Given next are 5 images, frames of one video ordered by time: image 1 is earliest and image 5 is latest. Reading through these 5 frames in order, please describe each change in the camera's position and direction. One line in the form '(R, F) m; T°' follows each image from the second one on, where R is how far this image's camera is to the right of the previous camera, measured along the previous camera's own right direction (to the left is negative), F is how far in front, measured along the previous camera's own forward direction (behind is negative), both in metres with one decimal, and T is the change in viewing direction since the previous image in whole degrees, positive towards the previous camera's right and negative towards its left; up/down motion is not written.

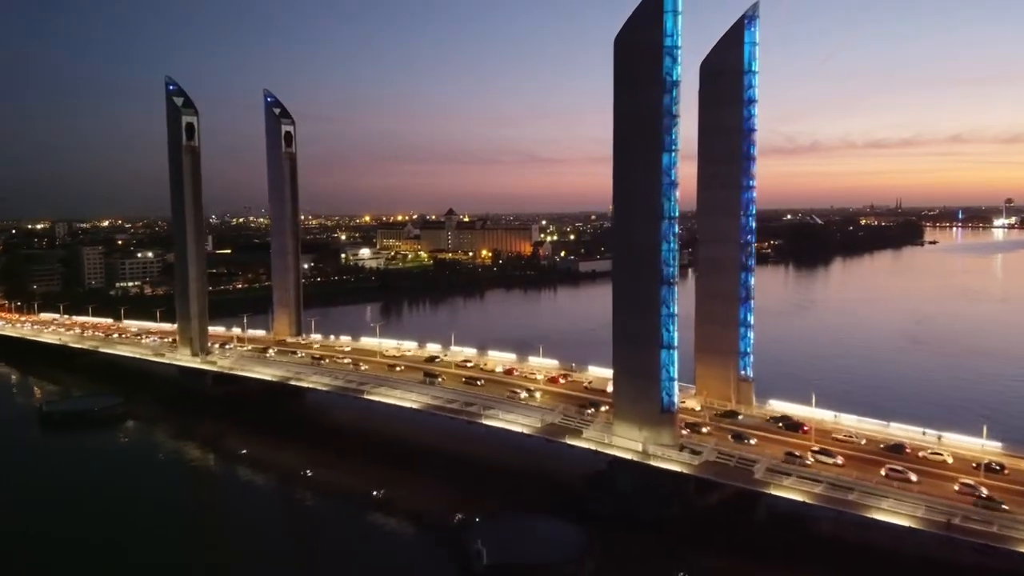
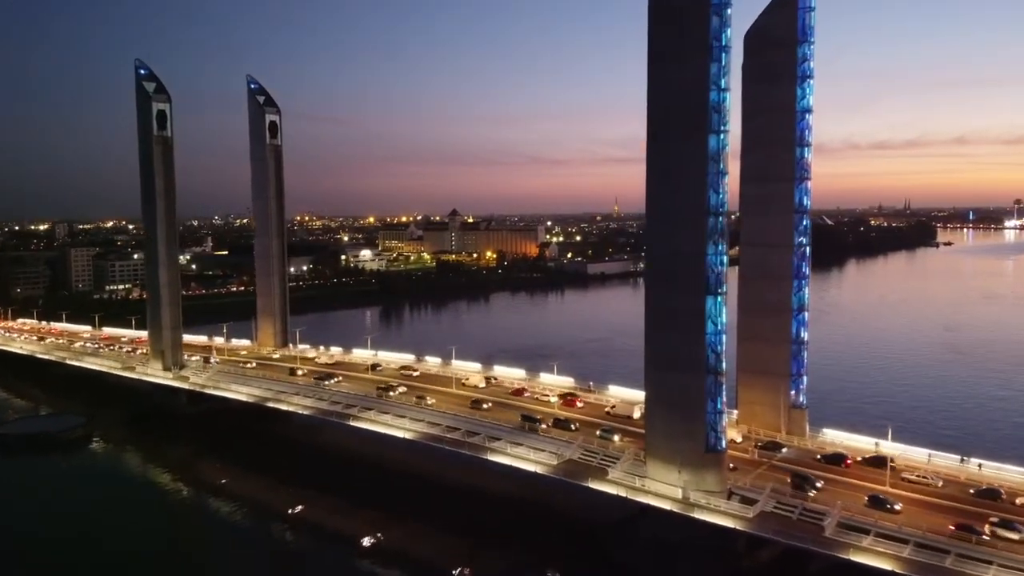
(-0.1, +2.9) m; 0°
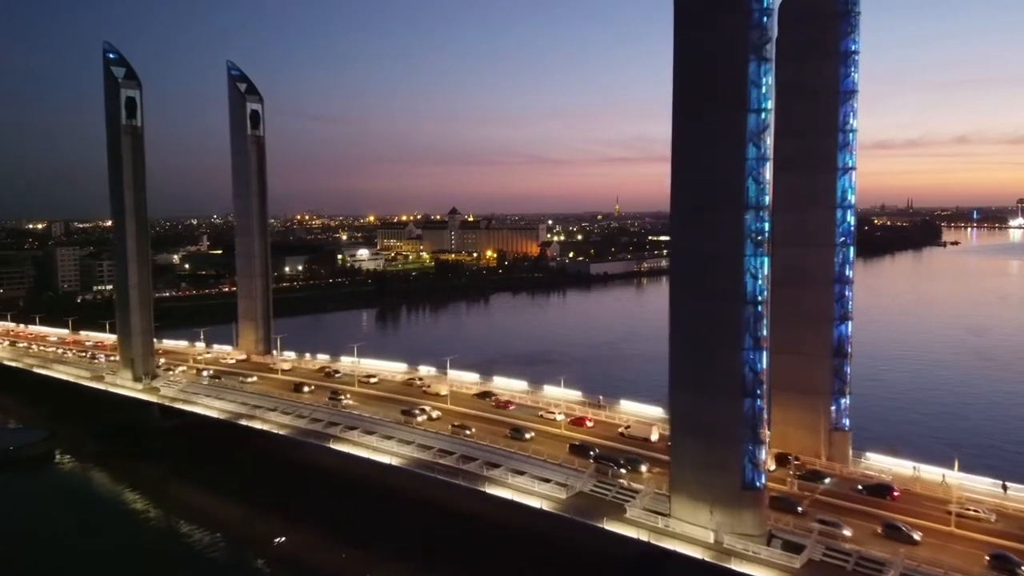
(0.0, +2.0) m; 0°
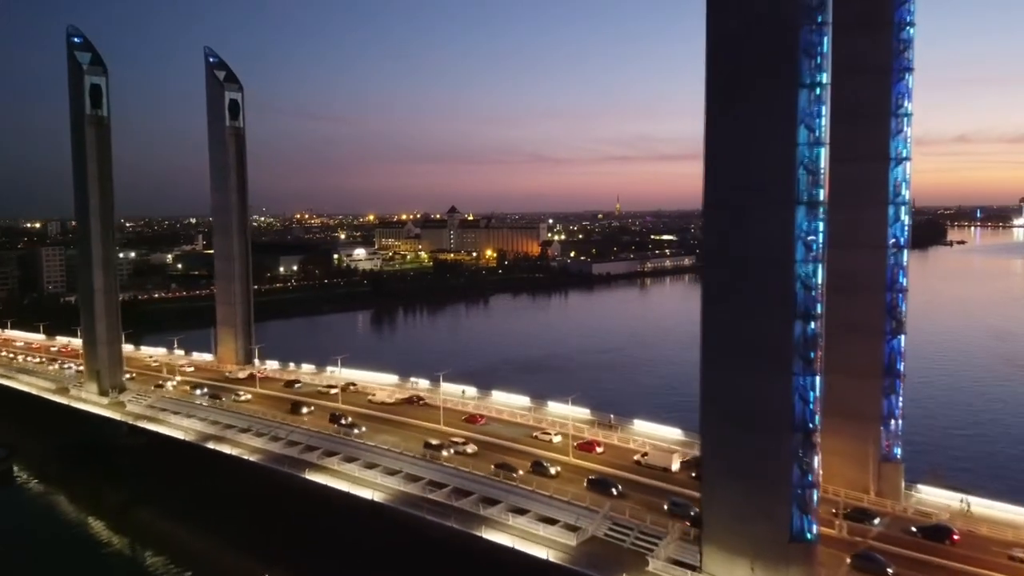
(0.0, +1.9) m; 0°
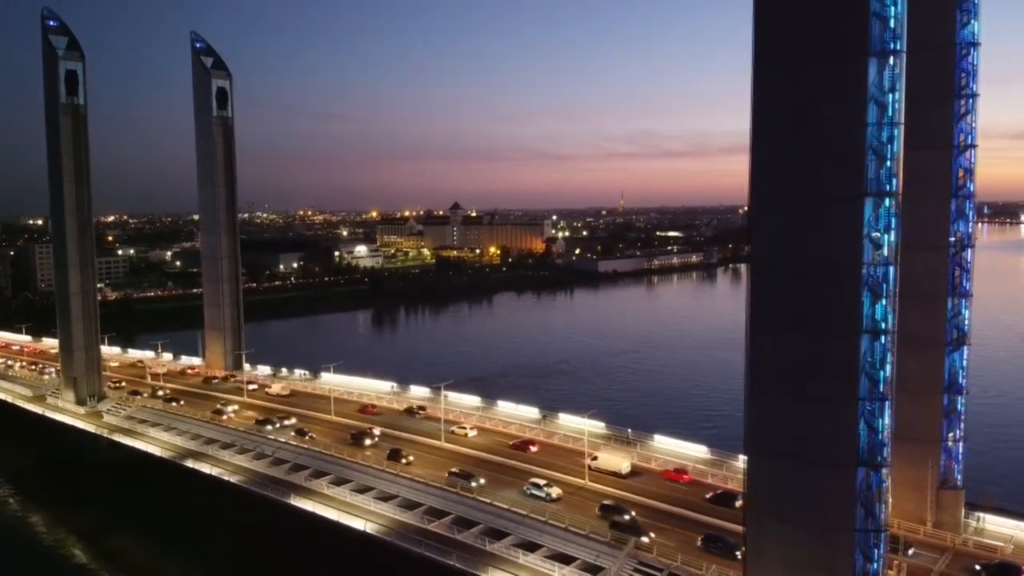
(-0.1, +1.5) m; 0°
